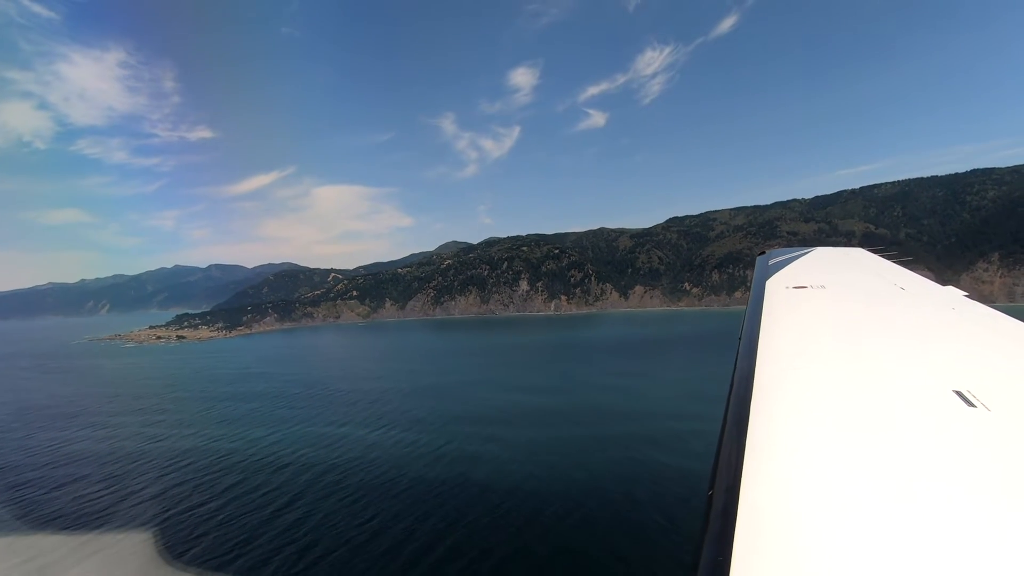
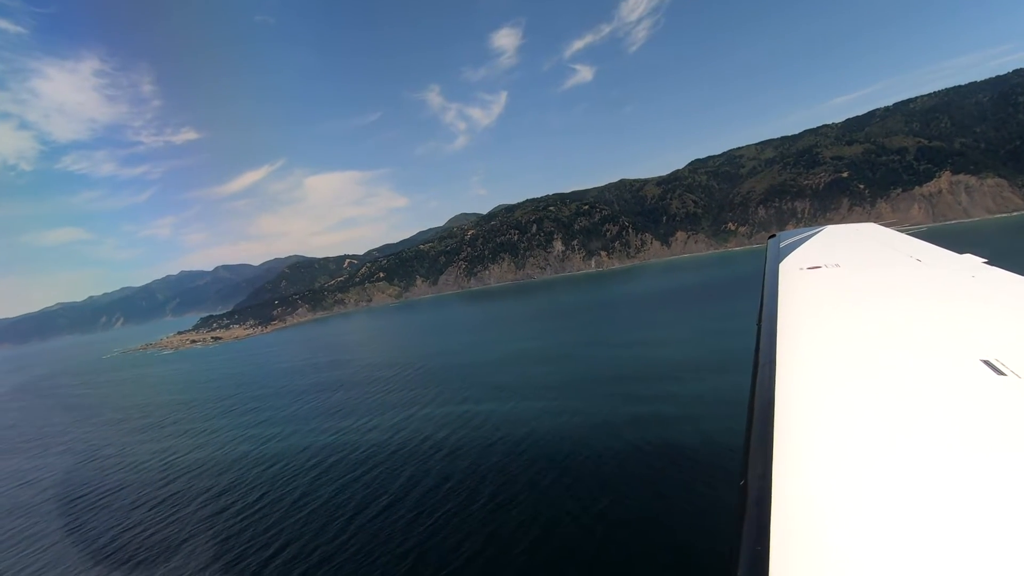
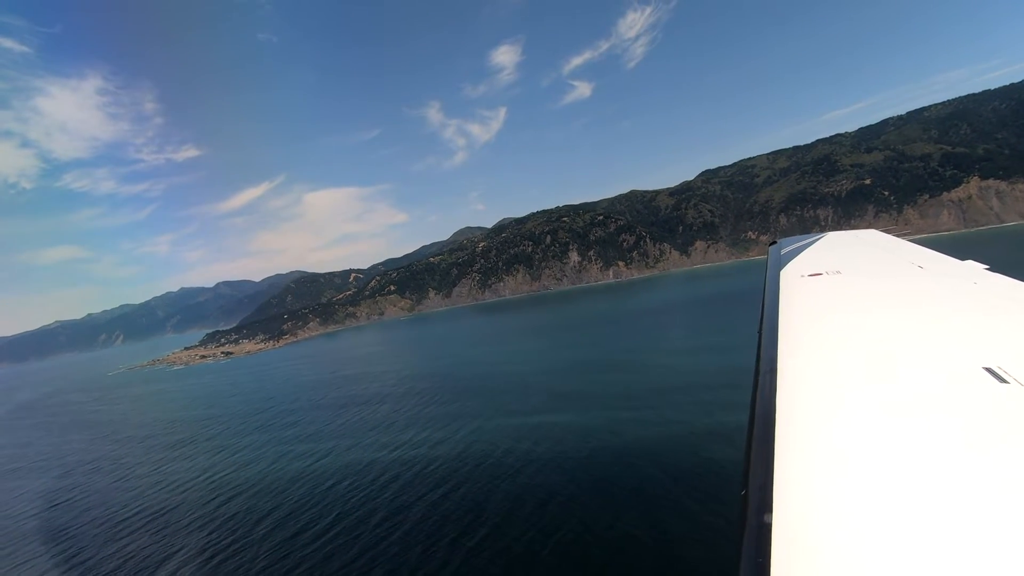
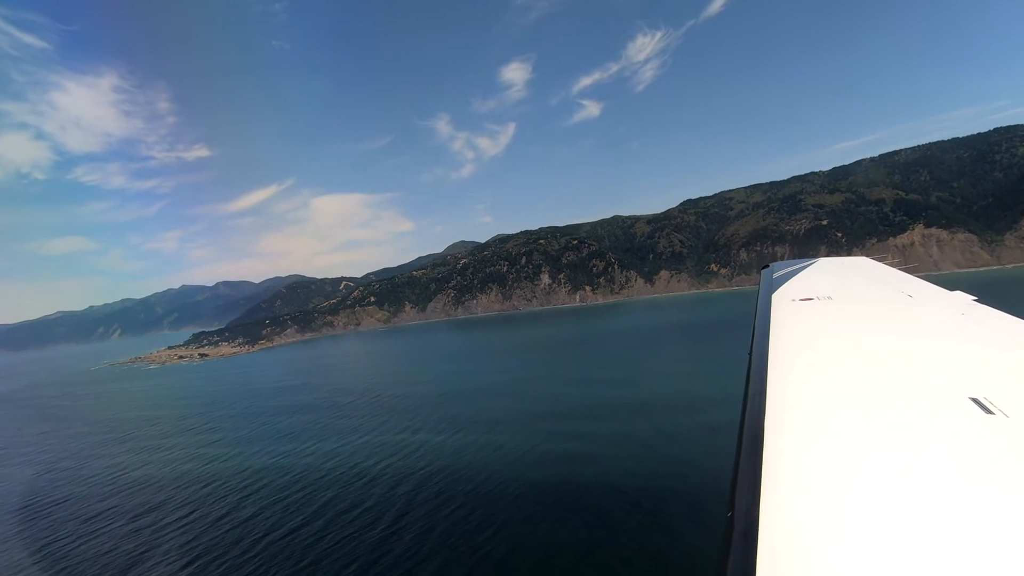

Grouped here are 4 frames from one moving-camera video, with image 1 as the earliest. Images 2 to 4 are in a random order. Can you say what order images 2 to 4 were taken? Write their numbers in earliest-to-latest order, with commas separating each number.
4, 2, 3
